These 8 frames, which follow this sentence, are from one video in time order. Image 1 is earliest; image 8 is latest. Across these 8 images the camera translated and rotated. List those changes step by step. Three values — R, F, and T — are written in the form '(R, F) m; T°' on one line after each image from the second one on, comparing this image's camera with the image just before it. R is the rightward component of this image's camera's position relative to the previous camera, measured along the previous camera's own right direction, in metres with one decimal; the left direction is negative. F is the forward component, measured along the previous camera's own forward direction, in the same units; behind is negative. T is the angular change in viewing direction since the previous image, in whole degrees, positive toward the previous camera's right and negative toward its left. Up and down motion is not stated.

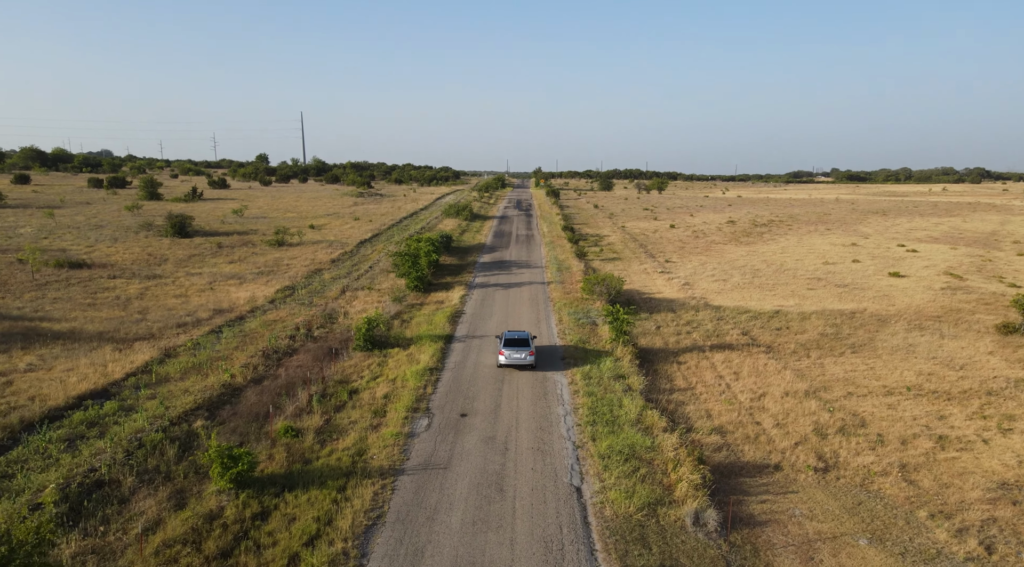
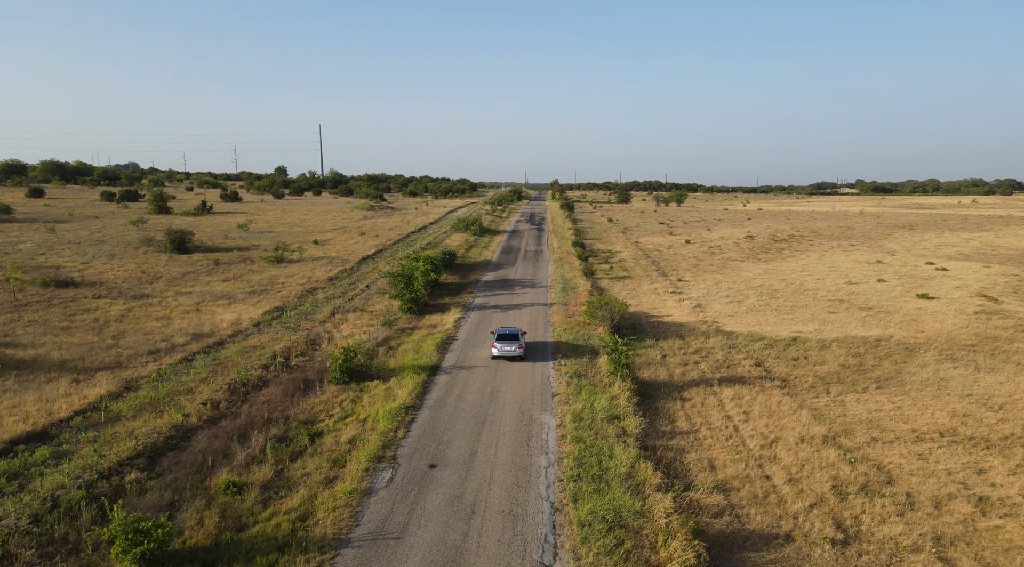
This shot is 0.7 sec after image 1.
(+1.2, +2.6) m; -2°
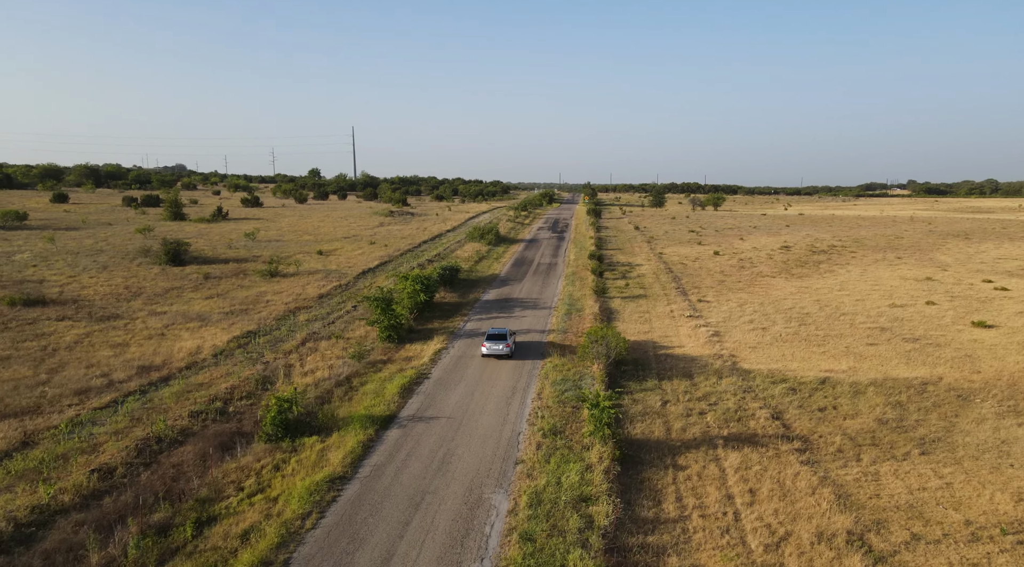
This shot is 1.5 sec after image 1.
(+2.4, +4.8) m; -3°
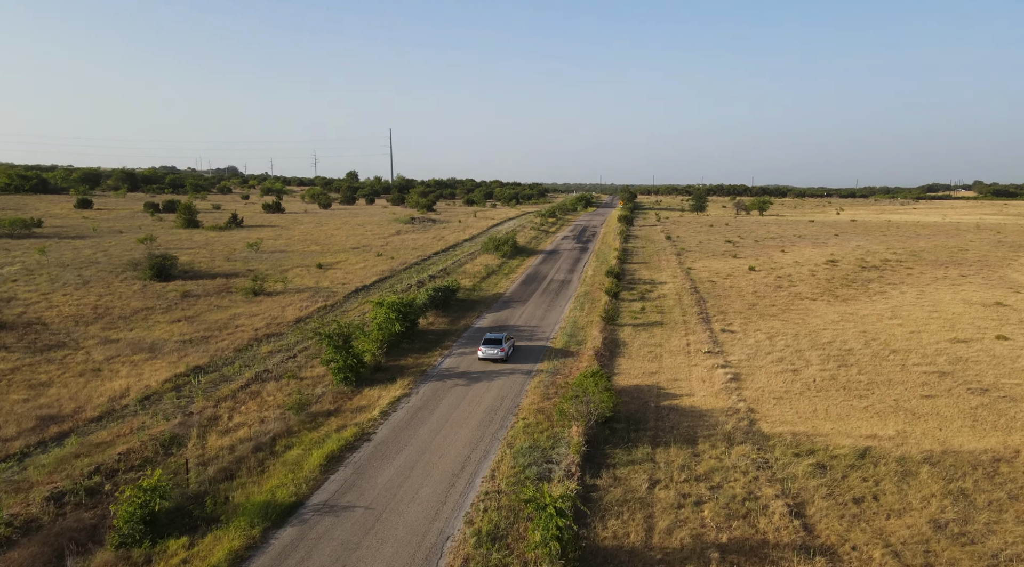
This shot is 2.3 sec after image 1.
(+2.9, +6.0) m; -4°
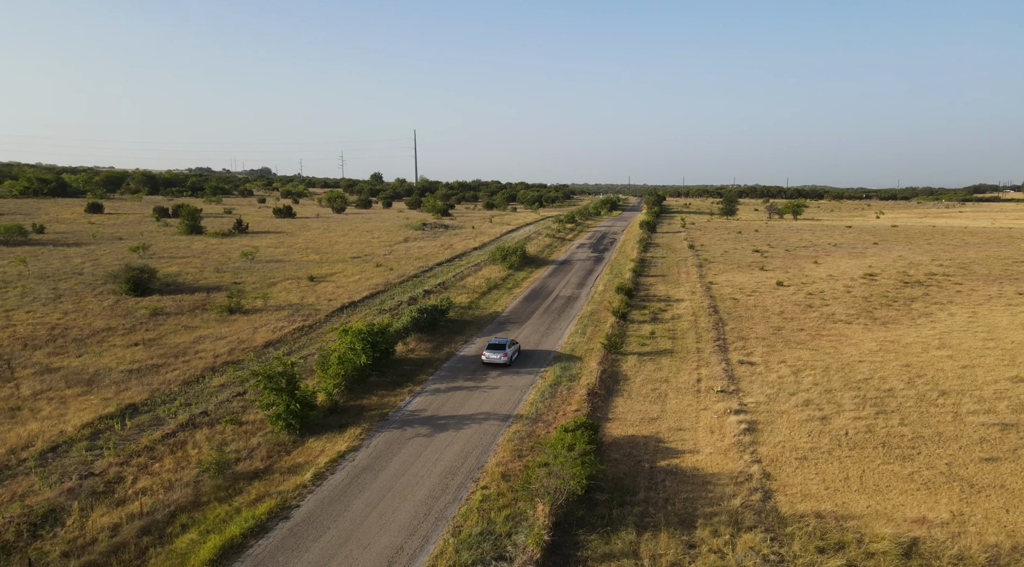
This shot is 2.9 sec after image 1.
(+2.2, +5.1) m; -2°
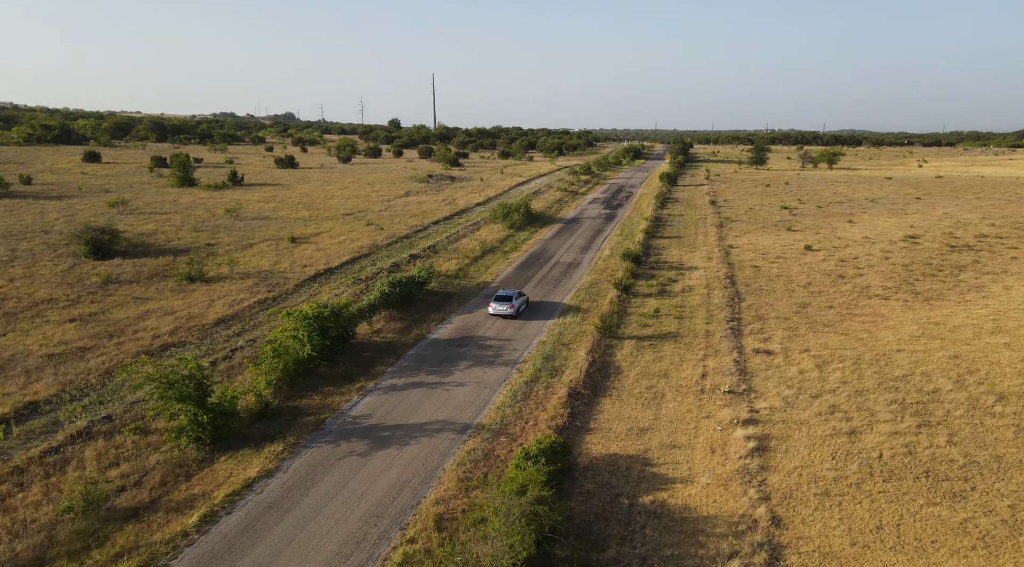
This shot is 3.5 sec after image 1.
(+2.1, +5.4) m; -2°
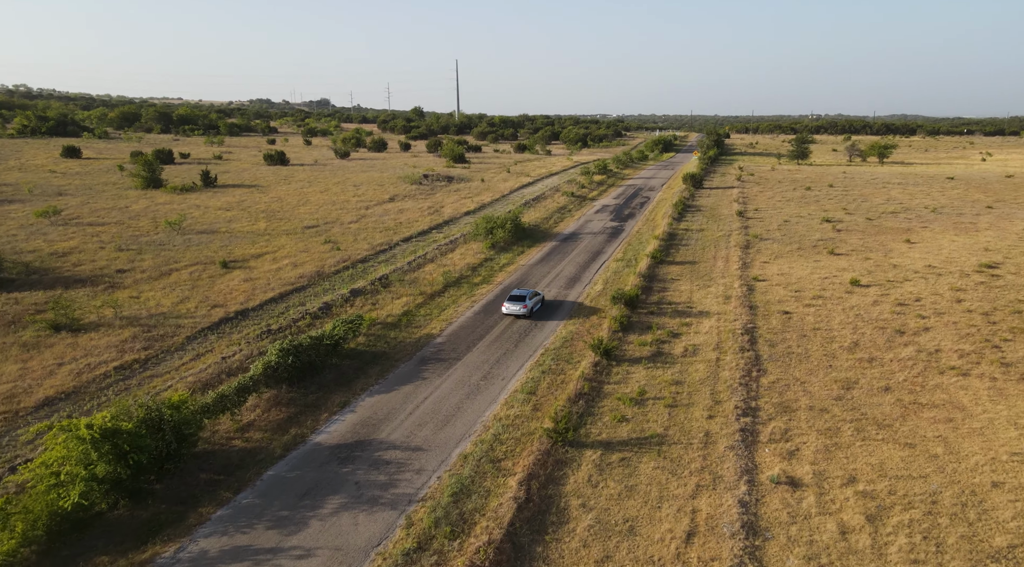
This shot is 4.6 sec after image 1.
(+3.8, +10.3) m; -3°
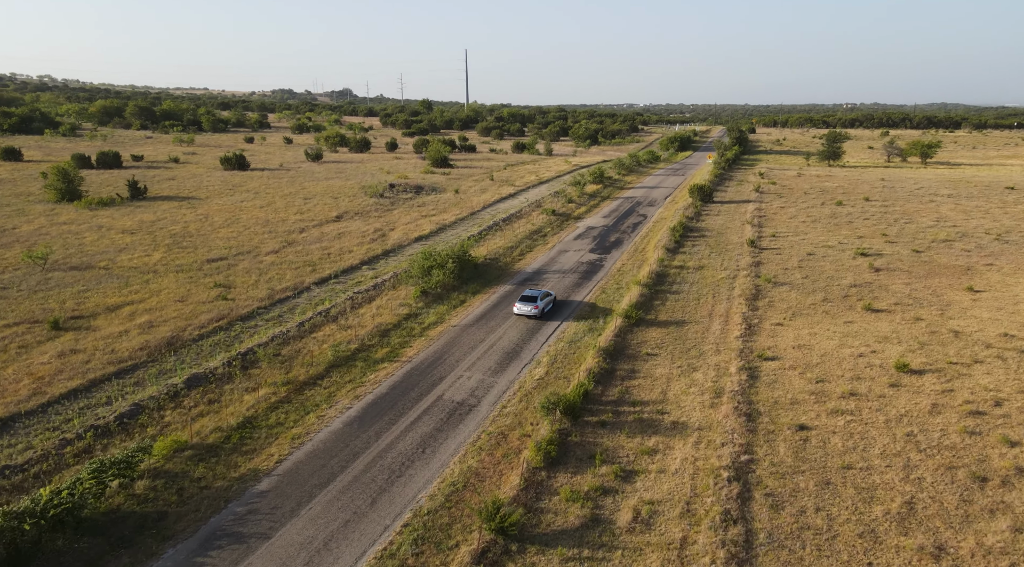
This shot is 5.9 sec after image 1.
(+4.7, +12.1) m; -2°
